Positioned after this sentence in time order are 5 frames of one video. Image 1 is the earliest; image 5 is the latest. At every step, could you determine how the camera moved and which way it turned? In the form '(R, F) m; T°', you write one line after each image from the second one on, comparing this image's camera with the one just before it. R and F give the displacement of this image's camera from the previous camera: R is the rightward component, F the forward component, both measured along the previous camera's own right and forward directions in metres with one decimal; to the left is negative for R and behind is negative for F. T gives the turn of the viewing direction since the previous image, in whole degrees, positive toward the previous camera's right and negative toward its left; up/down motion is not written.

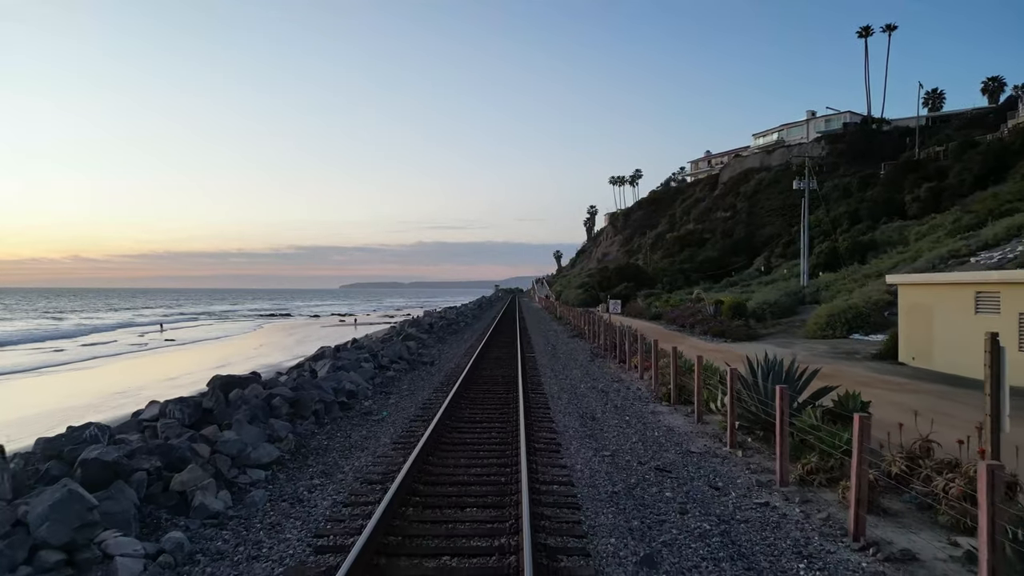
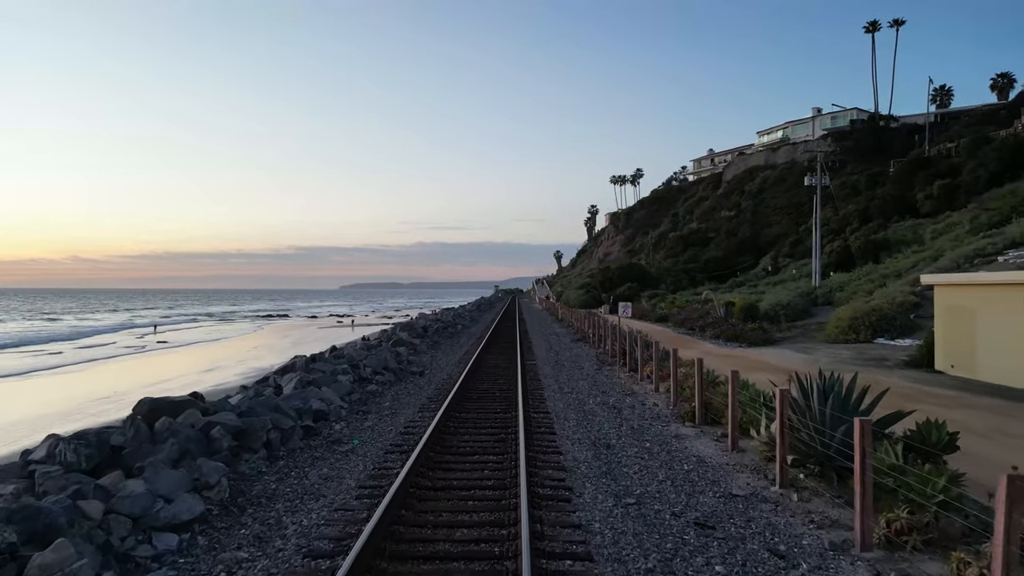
(0.0, +1.7) m; 0°
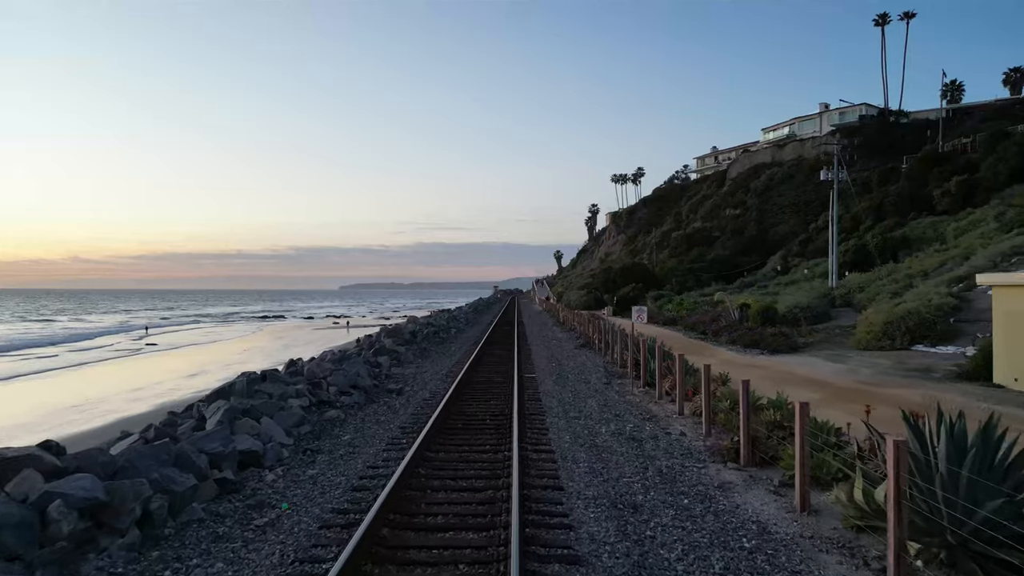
(+0.1, +2.3) m; 0°
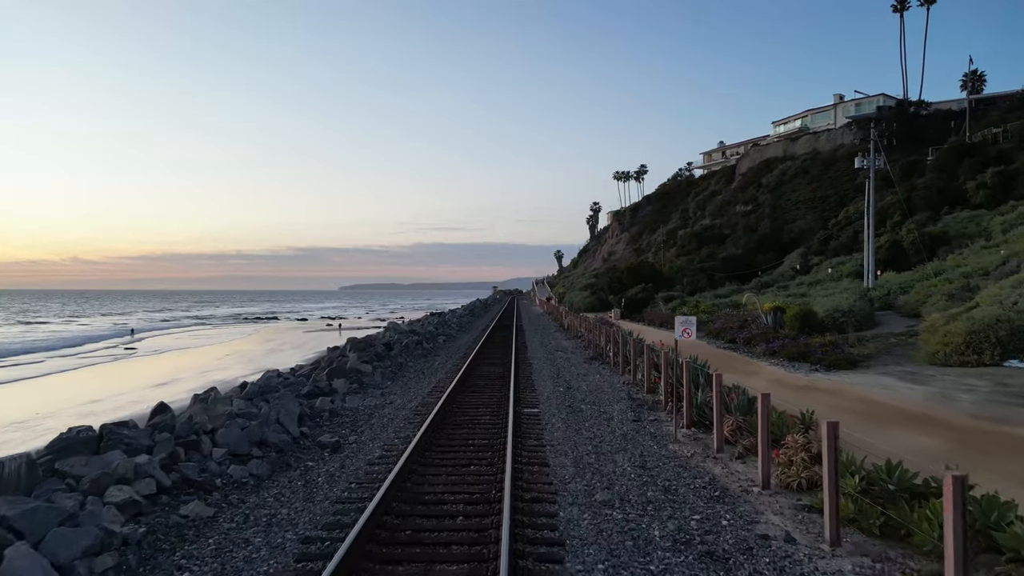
(+0.1, +4.0) m; 0°
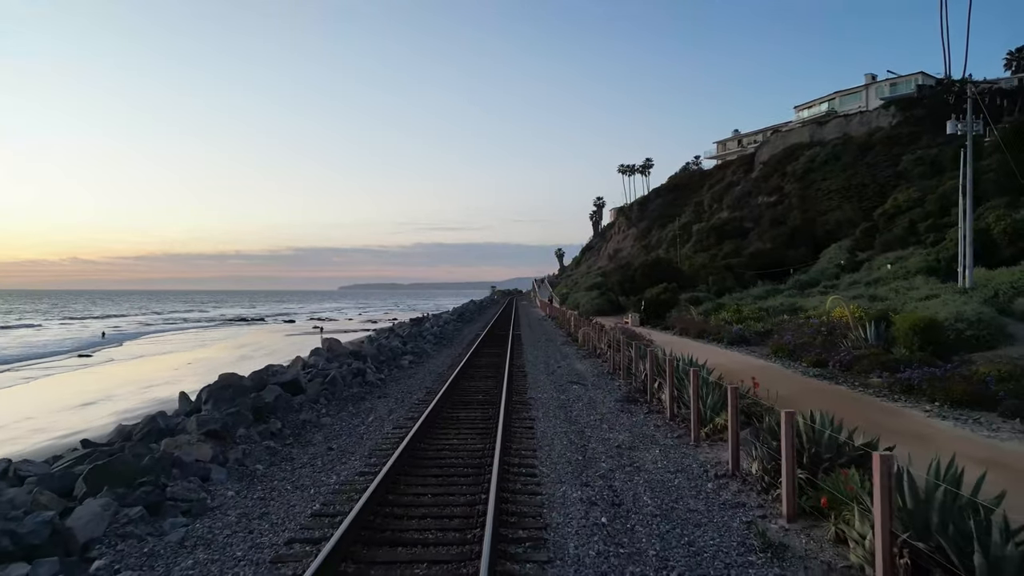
(+0.2, +7.4) m; 0°
